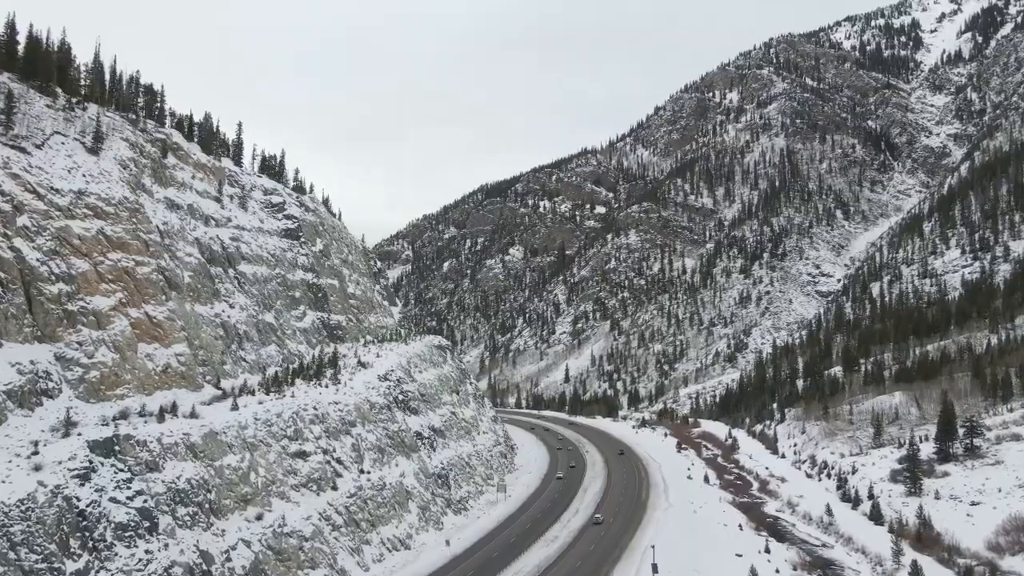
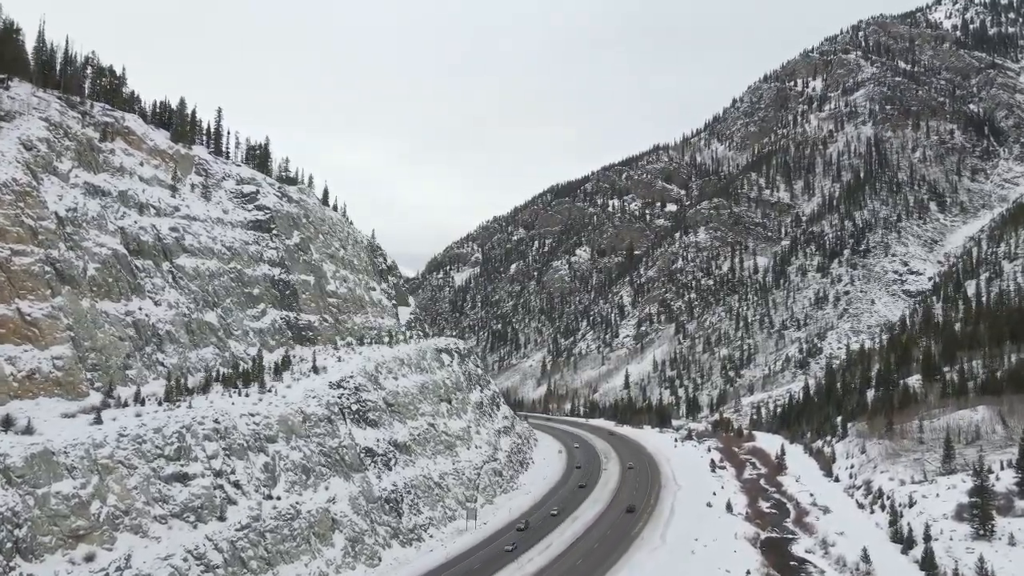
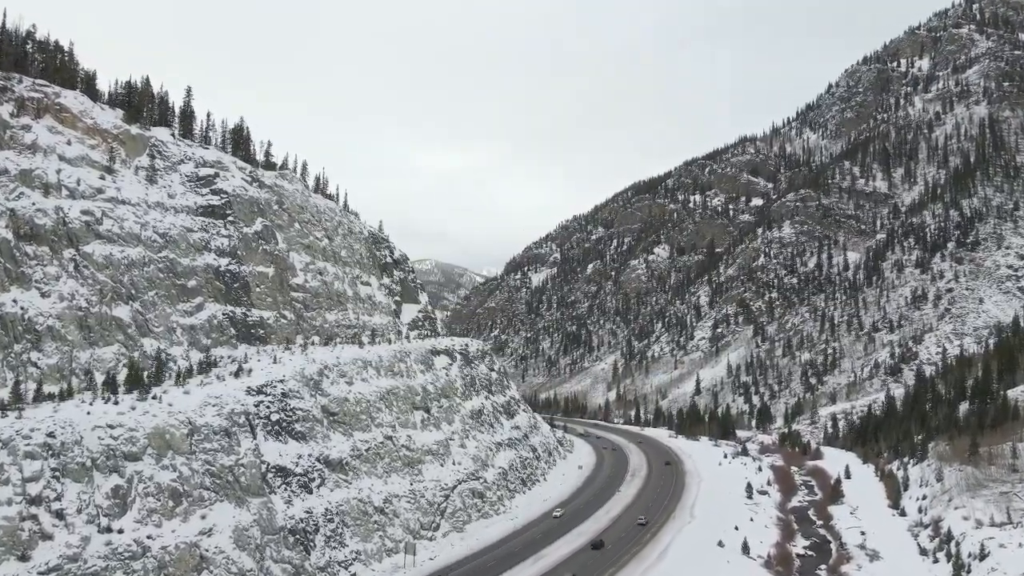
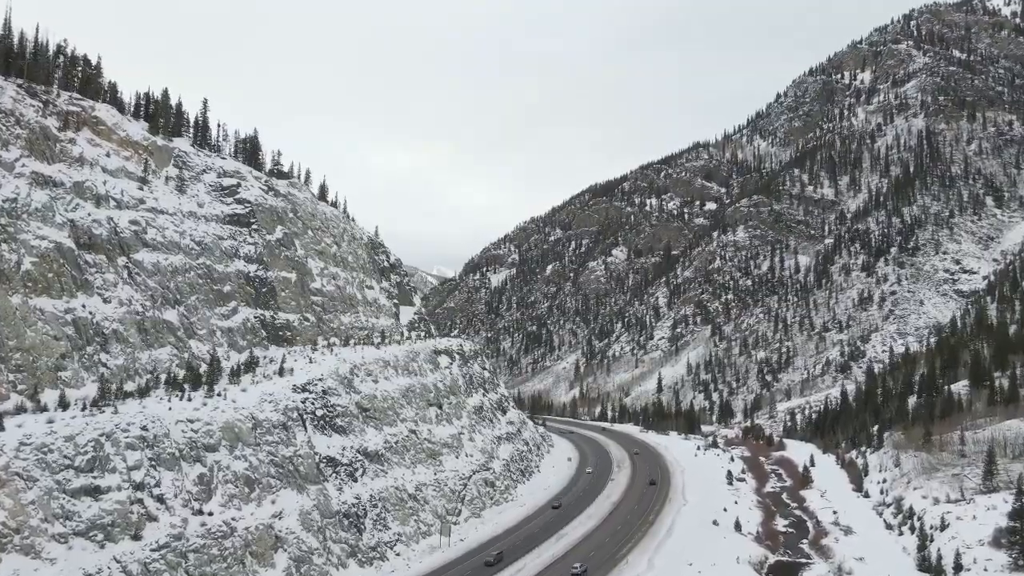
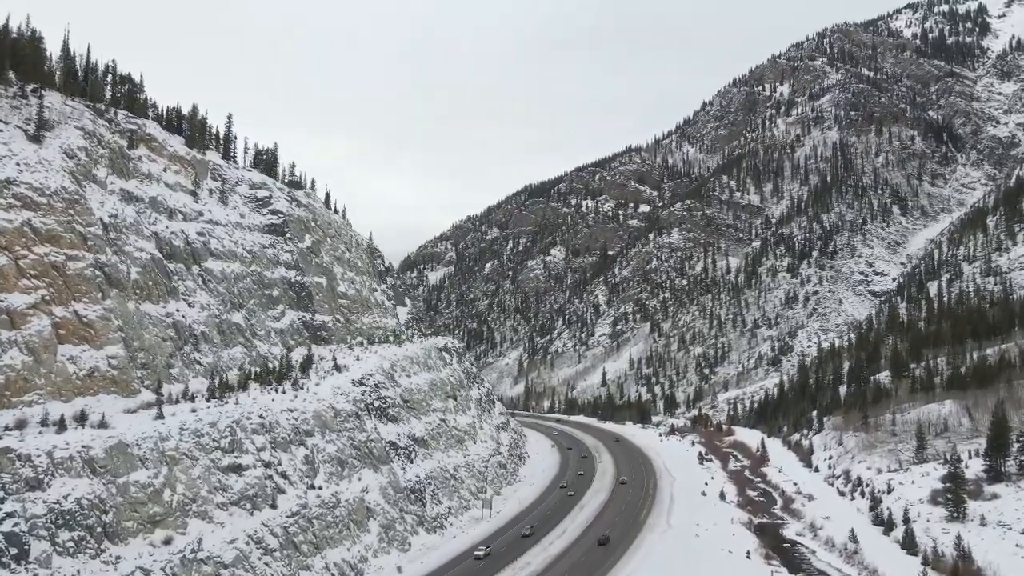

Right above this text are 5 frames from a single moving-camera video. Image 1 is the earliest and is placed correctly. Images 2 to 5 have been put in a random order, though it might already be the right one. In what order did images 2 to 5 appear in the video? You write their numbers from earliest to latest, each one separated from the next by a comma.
5, 2, 4, 3
